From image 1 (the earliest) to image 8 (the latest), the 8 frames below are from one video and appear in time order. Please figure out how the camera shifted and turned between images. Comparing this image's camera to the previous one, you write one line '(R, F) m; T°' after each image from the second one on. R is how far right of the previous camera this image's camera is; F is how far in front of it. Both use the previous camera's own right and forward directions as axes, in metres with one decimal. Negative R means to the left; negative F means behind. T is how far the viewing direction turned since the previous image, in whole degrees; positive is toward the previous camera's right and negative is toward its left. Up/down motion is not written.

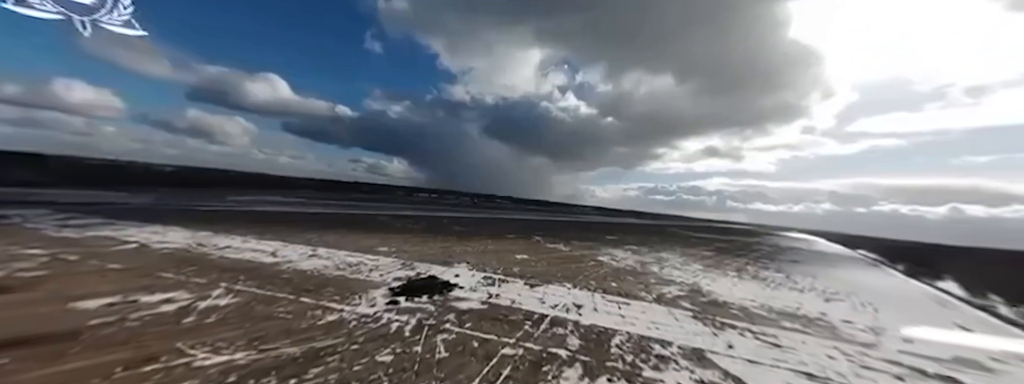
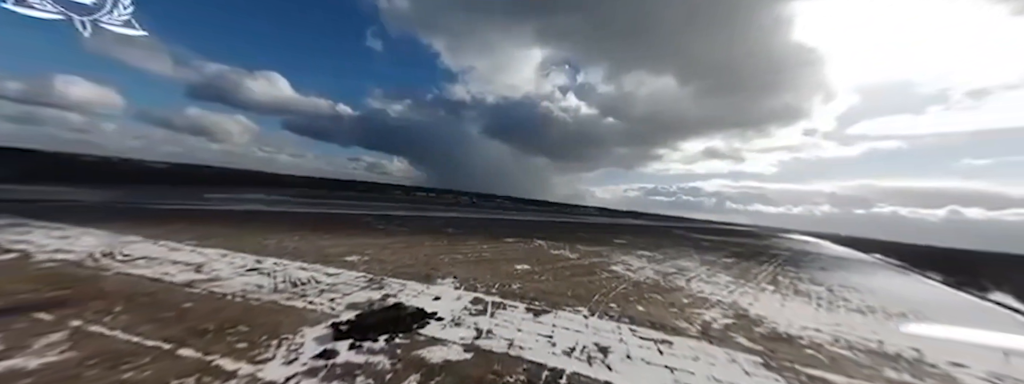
(0.0, +1.5) m; 0°
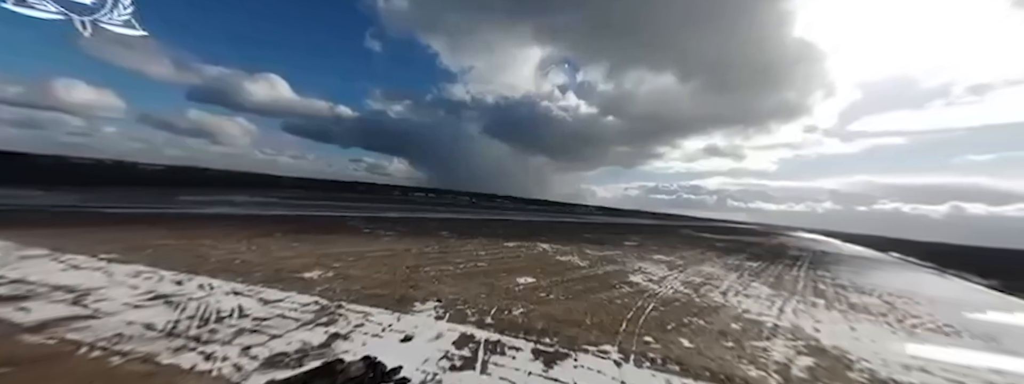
(0.0, +1.4) m; 0°
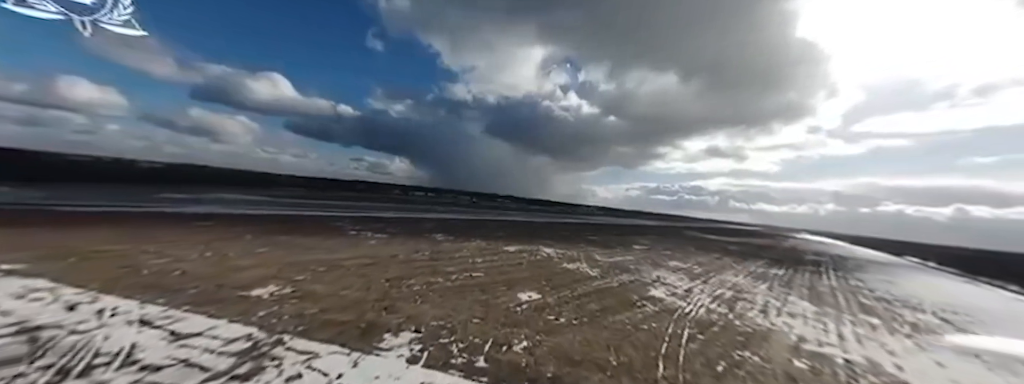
(0.0, +1.1) m; 0°
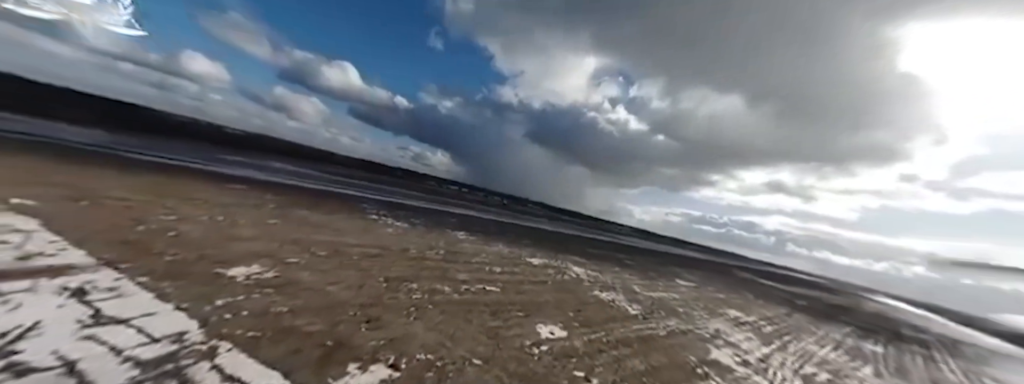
(-0.1, +1.1) m; -7°
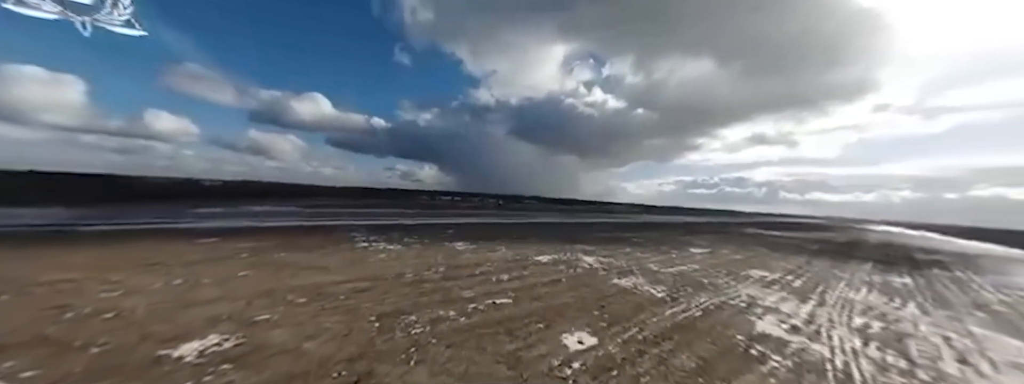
(0.0, +0.6) m; +1°
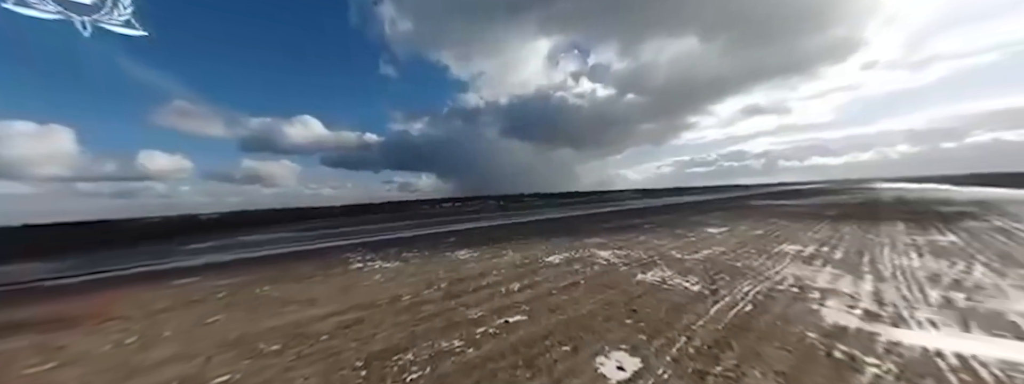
(0.0, +0.7) m; 0°
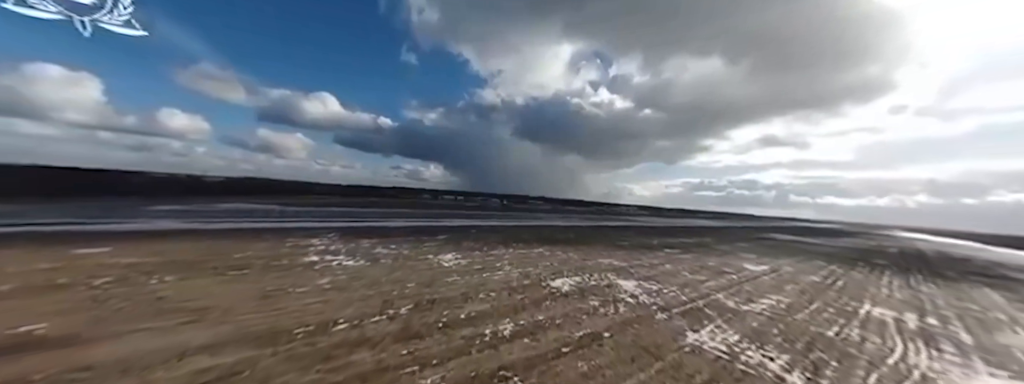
(0.0, +1.8) m; -1°
